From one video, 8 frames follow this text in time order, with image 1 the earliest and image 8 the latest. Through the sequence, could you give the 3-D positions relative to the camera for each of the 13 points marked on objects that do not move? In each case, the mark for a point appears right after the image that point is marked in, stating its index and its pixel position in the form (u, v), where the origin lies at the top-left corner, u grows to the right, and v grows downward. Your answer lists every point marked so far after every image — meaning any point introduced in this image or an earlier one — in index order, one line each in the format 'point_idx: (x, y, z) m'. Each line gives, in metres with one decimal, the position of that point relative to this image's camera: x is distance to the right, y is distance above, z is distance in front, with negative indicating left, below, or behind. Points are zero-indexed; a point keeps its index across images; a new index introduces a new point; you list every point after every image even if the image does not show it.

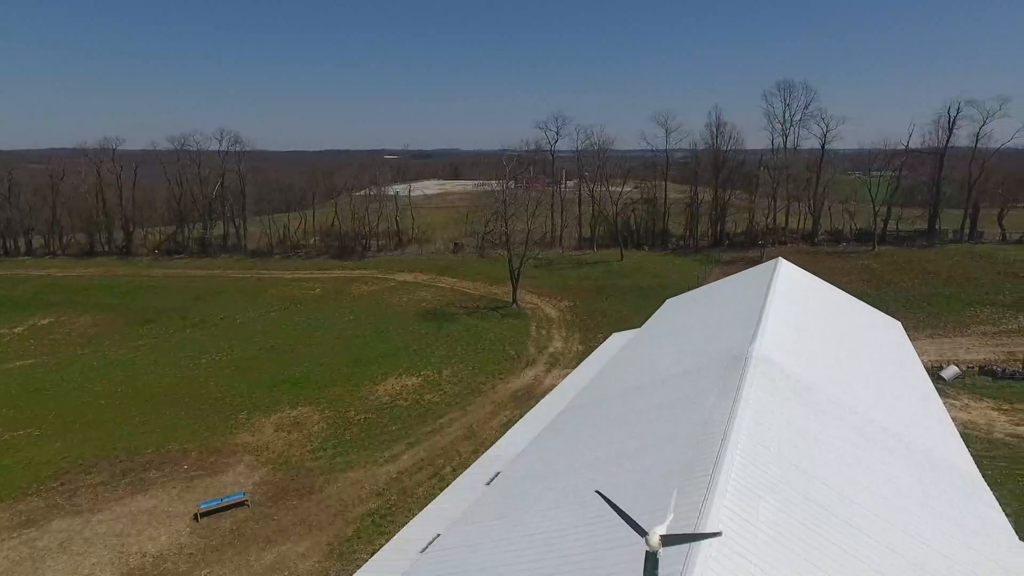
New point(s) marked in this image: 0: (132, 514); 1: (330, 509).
0: (-10.4, -6.2, +16.4) m
1: (-4.8, -5.9, +15.9) m
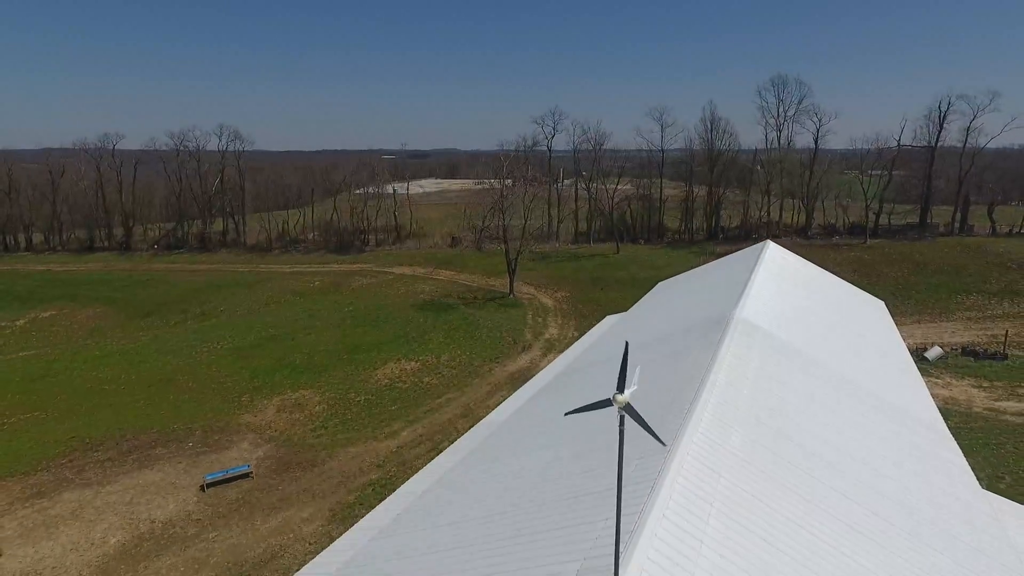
0: (-10.6, -5.6, +17.0) m
1: (-5.0, -5.3, +16.5) m
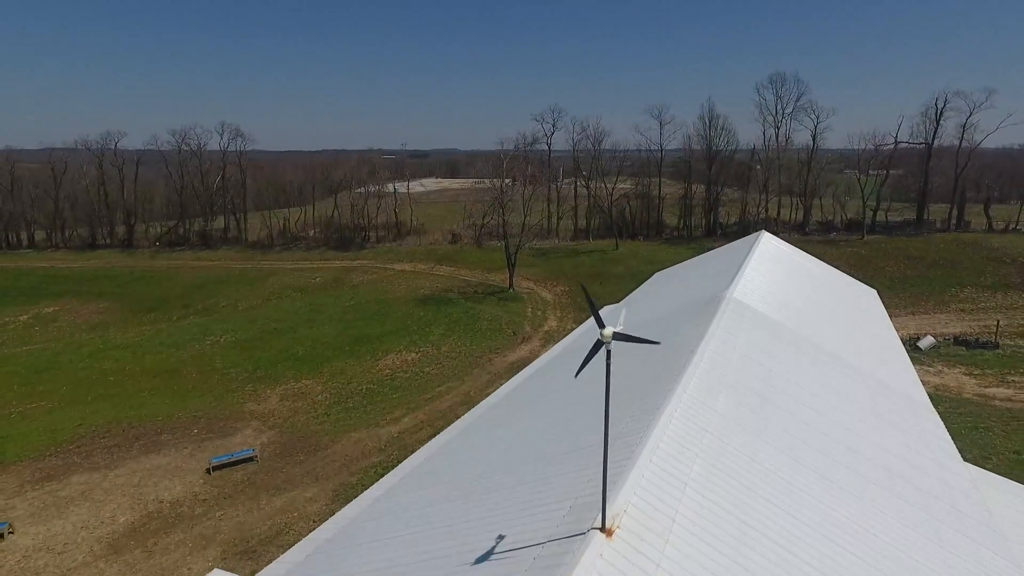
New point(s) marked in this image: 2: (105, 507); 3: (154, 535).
0: (-10.6, -5.2, +17.4) m
1: (-5.0, -4.9, +16.9) m
2: (-10.3, -5.5, +15.2) m
3: (-8.2, -5.6, +13.7) m
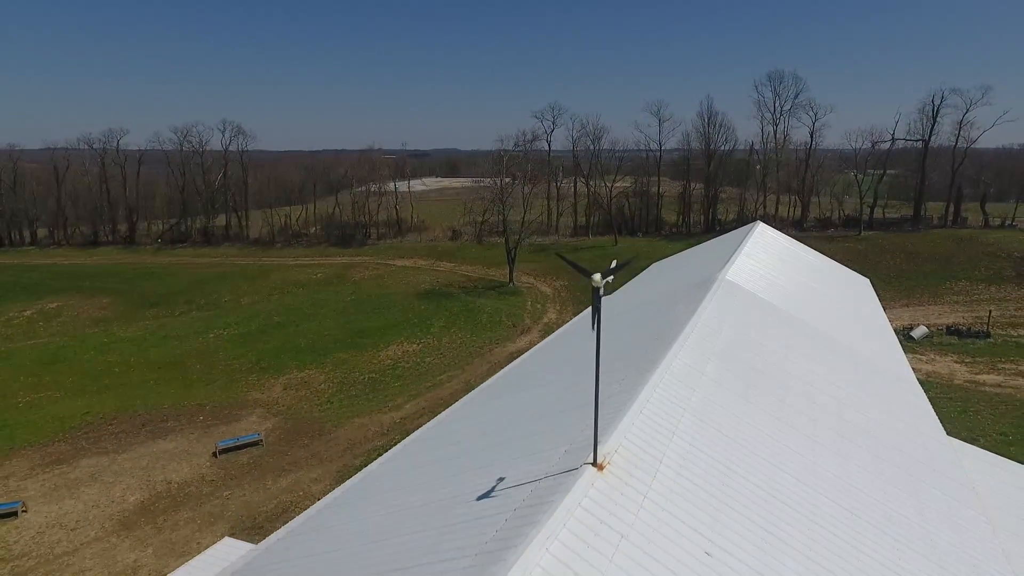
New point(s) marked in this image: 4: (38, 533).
0: (-10.6, -4.9, +17.7) m
1: (-5.0, -4.6, +17.3) m
2: (-10.3, -5.2, +15.5) m
3: (-8.2, -5.3, +14.0) m
4: (-10.6, -5.5, +13.4) m
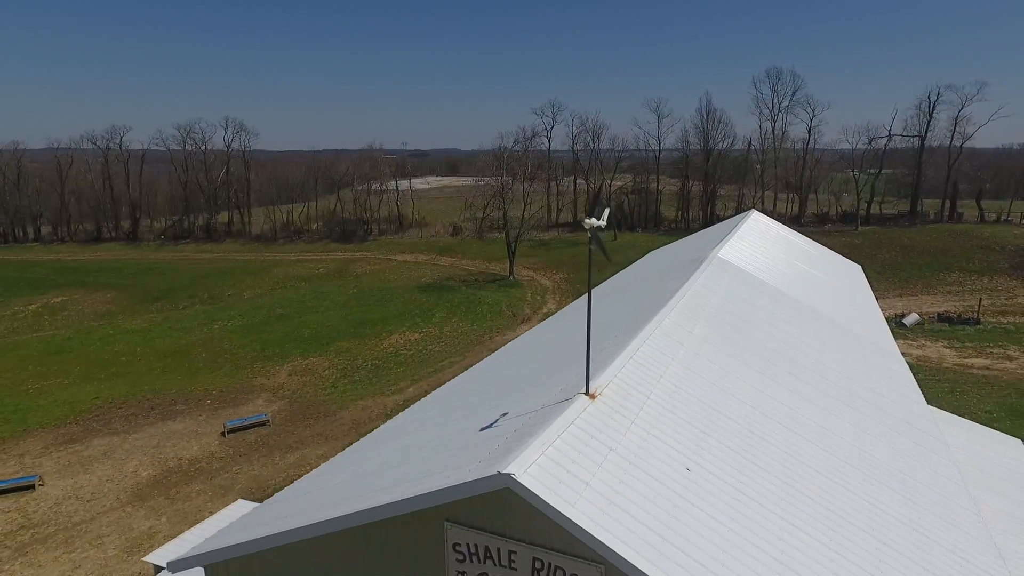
0: (-10.6, -4.4, +18.2) m
1: (-5.0, -4.1, +17.8) m
2: (-10.3, -4.7, +16.0) m
3: (-8.2, -4.8, +14.5) m
4: (-10.6, -5.0, +13.9) m
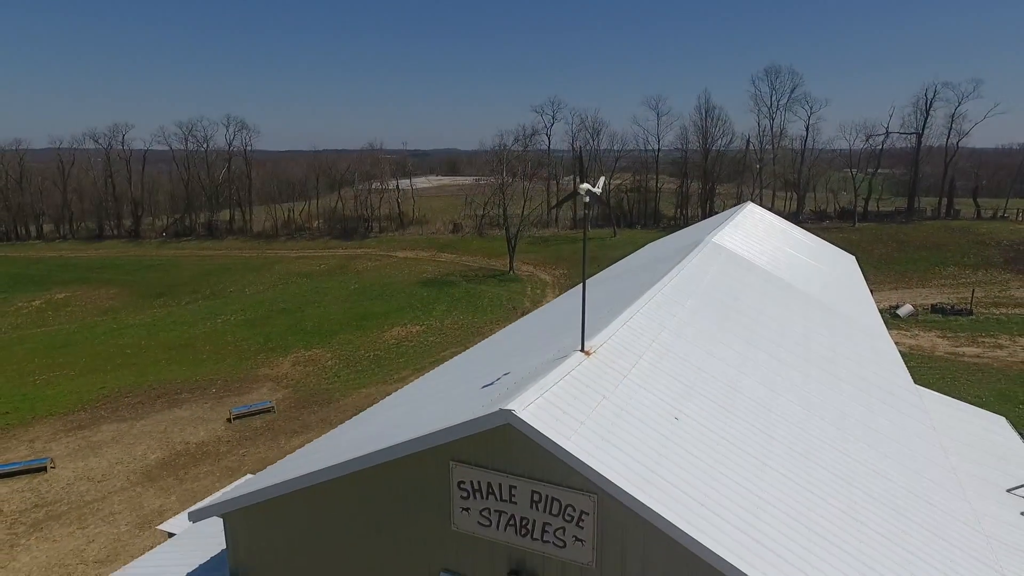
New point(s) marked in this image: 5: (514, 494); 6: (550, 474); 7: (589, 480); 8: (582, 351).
0: (-10.6, -4.1, +18.6) m
1: (-5.0, -3.8, +18.1) m
2: (-10.3, -4.4, +16.4) m
3: (-8.2, -4.5, +14.9) m
4: (-10.6, -4.7, +14.3) m
5: (0.0, -1.5, +4.5) m
6: (+0.3, -1.3, +4.3) m
7: (+0.6, -1.3, +4.2) m
8: (+0.7, -0.6, +5.7) m
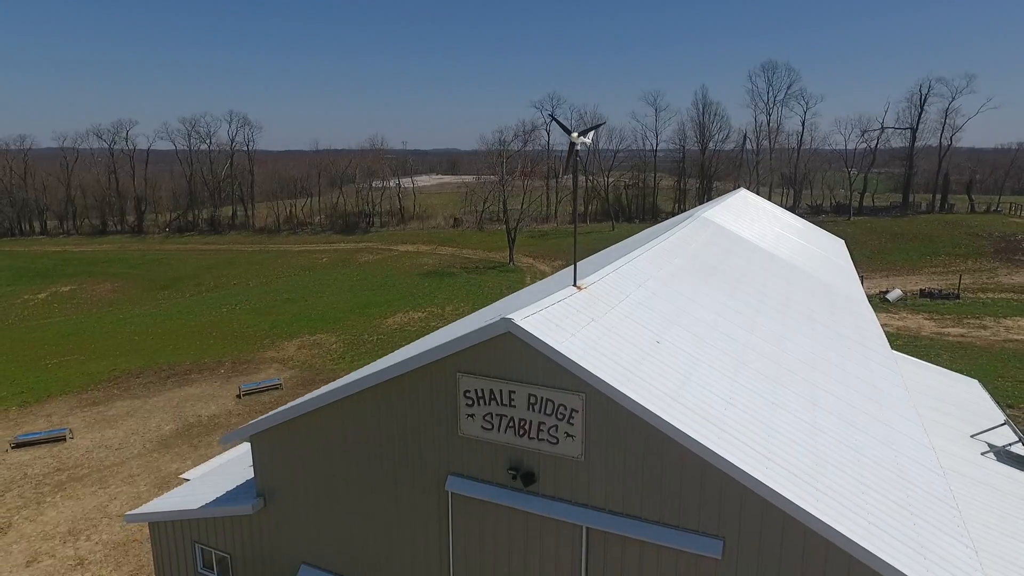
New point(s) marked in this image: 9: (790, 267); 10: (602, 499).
0: (-10.6, -3.5, +19.3) m
1: (-5.0, -3.2, +18.8) m
2: (-10.3, -3.8, +17.0) m
3: (-8.2, -3.9, +15.6) m
4: (-10.6, -4.1, +14.9) m
5: (0.0, -0.9, +5.1) m
6: (+0.3, -0.7, +5.0) m
7: (+0.6, -0.7, +4.8) m
8: (+0.7, 0.0, +6.3) m
9: (+5.7, +0.3, +12.3) m
10: (+0.8, -1.8, +5.0) m
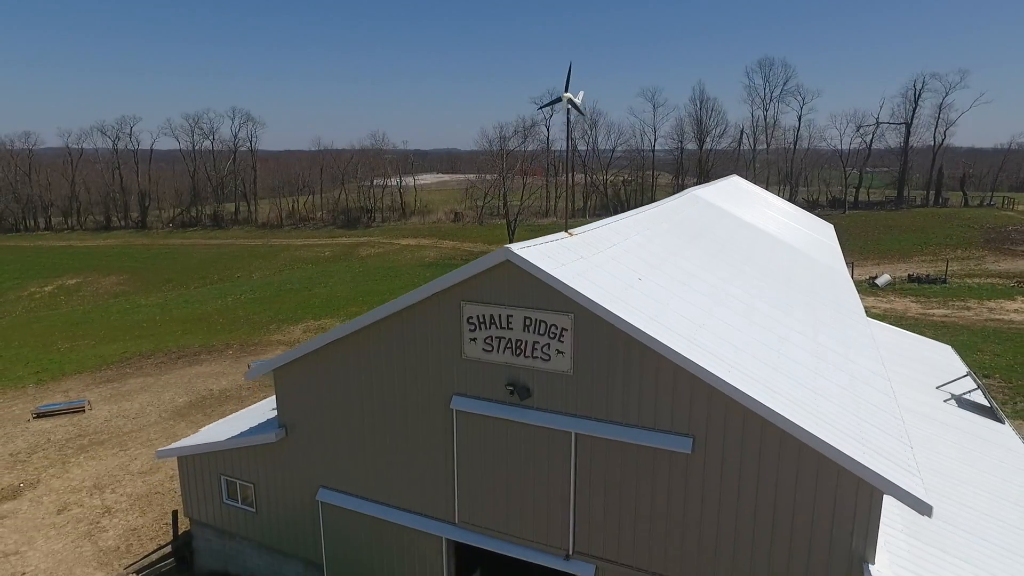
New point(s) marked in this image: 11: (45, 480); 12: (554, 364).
0: (-10.6, -2.9, +20.0) m
1: (-5.0, -2.5, +19.5) m
2: (-10.3, -3.2, +17.8) m
3: (-8.2, -3.2, +16.3) m
4: (-10.6, -3.5, +15.6) m
5: (0.0, -0.3, +5.8) m
6: (+0.3, -0.1, +5.7) m
7: (+0.5, -0.1, +5.5) m
8: (+0.6, +0.6, +7.0) m
9: (+5.7, +0.9, +13.0) m
10: (+0.7, -1.2, +5.7) m
11: (-9.6, -4.0, +12.3) m
12: (+0.4, -0.7, +5.8) m
